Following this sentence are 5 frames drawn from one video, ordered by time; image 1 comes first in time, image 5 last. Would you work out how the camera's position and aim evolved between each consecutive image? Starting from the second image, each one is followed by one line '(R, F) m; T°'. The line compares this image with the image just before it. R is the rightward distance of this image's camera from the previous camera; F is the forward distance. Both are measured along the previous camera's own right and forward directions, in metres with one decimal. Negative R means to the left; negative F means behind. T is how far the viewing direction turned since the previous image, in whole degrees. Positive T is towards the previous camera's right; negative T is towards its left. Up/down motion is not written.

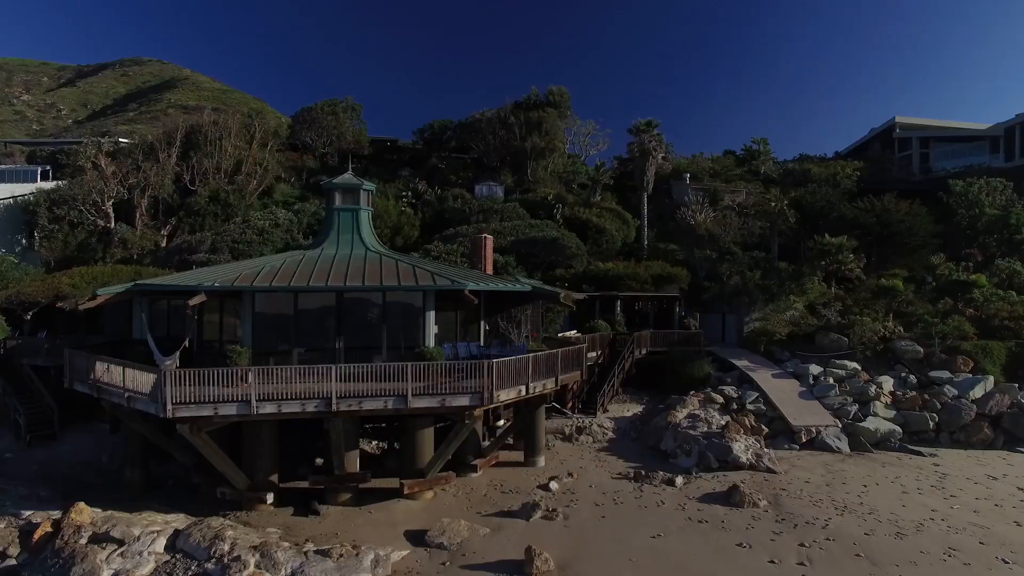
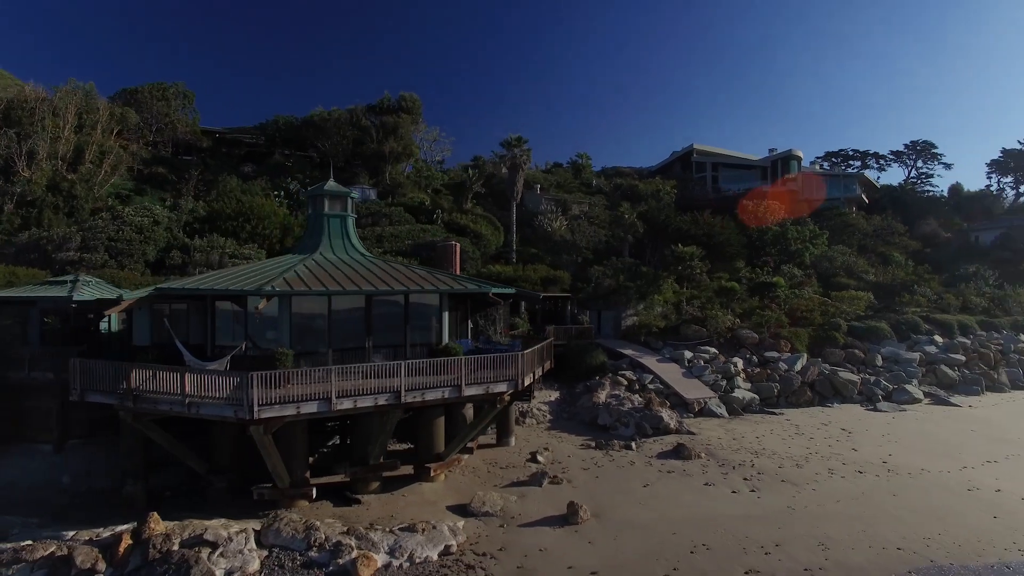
(-5.6, -1.3) m; +19°
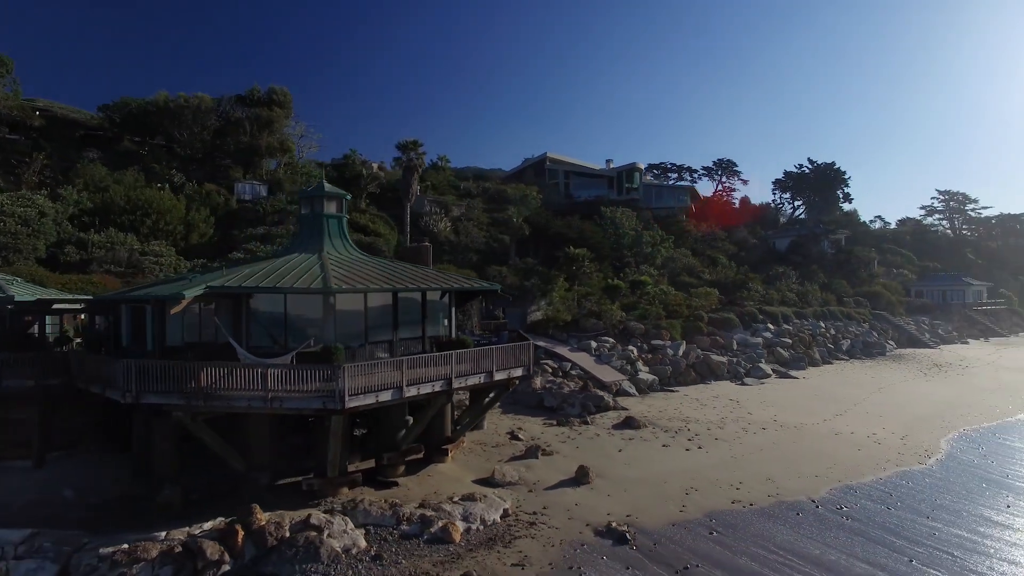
(-5.3, -1.3) m; +17°
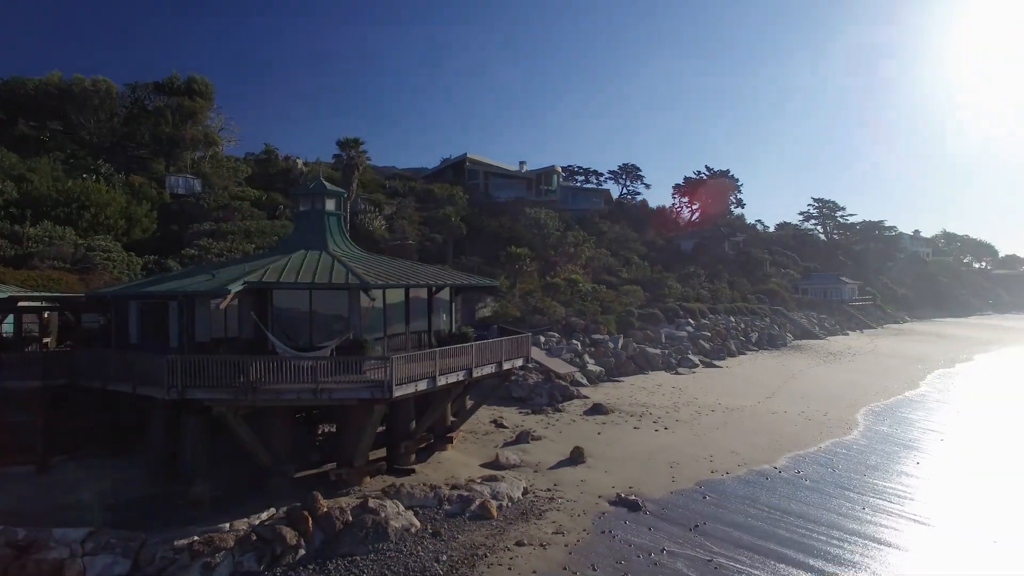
(-3.1, -0.9) m; +10°
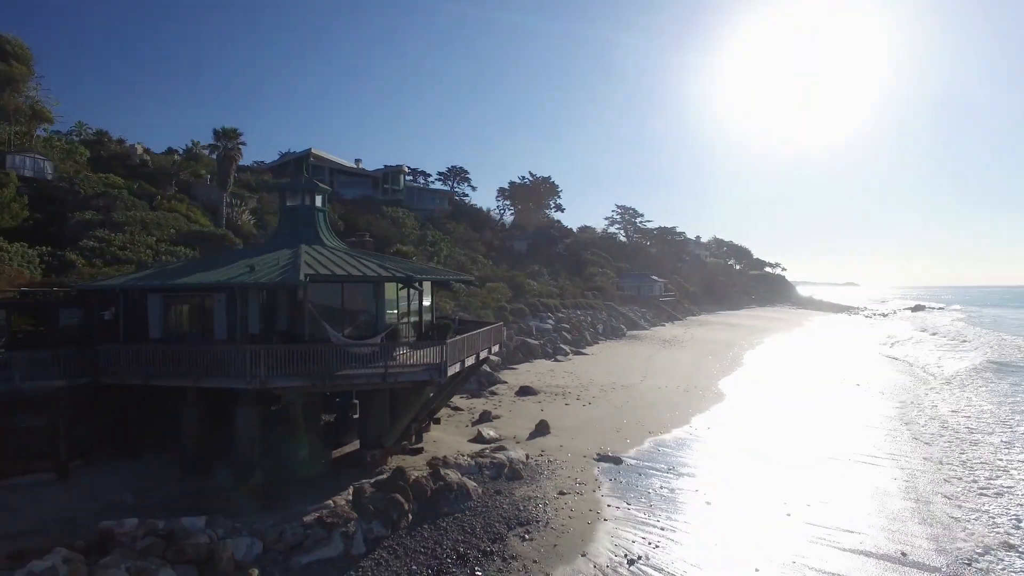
(-5.7, -1.3) m; +19°
